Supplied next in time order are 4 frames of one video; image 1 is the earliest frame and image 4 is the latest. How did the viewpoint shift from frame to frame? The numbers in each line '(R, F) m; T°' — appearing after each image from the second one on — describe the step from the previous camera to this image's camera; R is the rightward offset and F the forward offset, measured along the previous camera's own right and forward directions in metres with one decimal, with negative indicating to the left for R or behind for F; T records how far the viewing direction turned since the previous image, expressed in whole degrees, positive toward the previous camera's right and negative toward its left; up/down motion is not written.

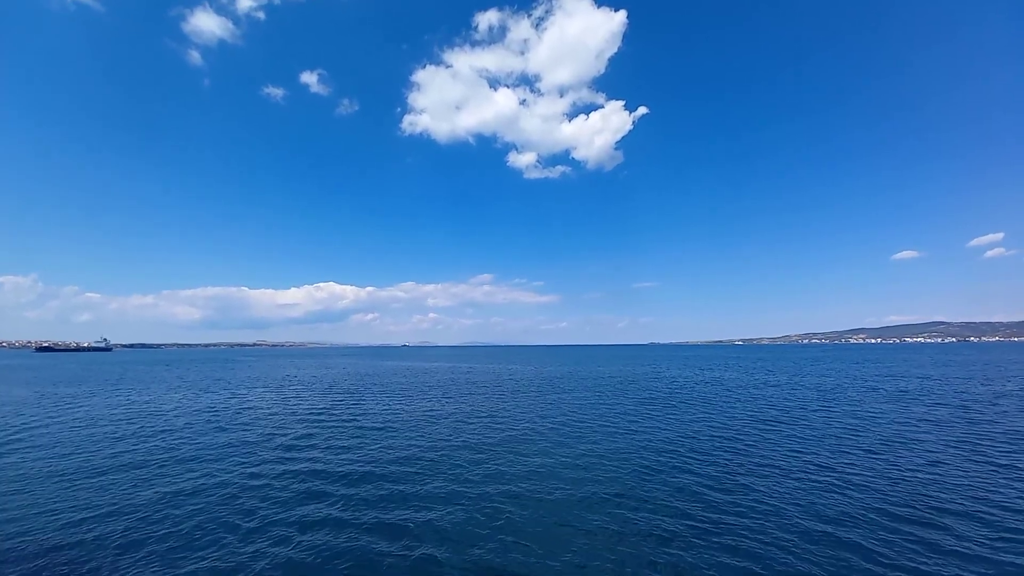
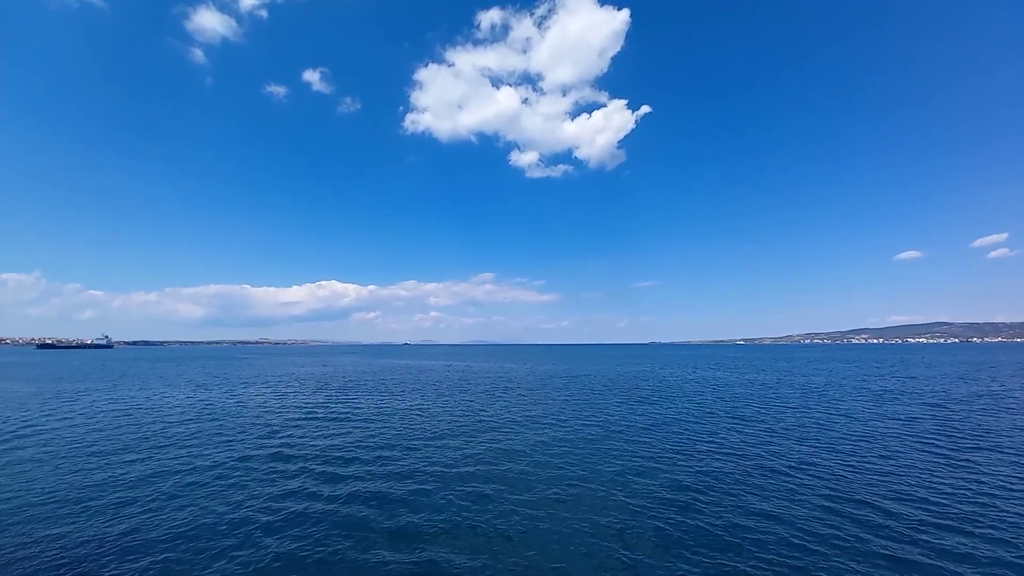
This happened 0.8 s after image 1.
(+1.8, -1.7) m; 0°
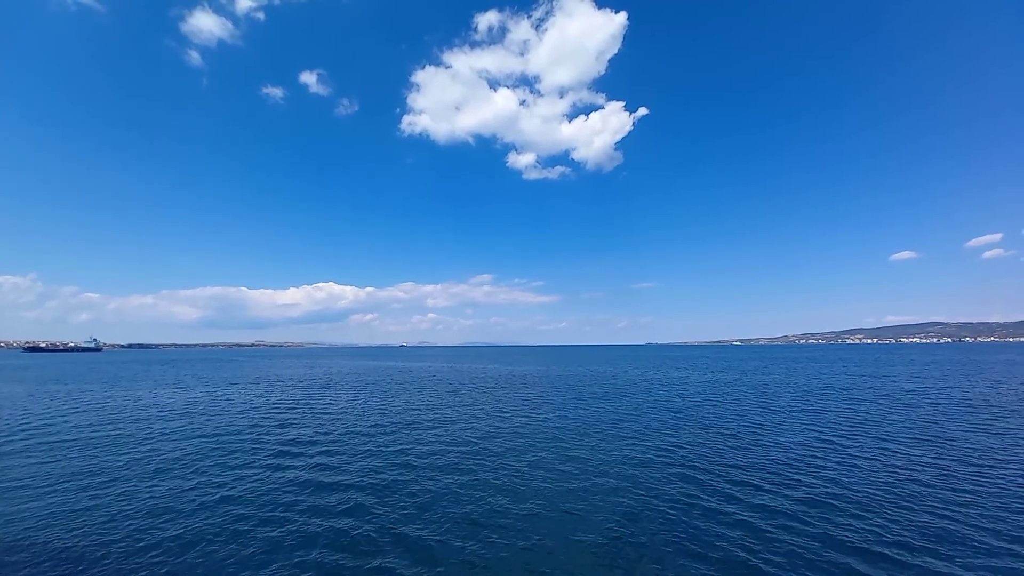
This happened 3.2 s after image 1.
(+1.0, -0.2) m; 0°
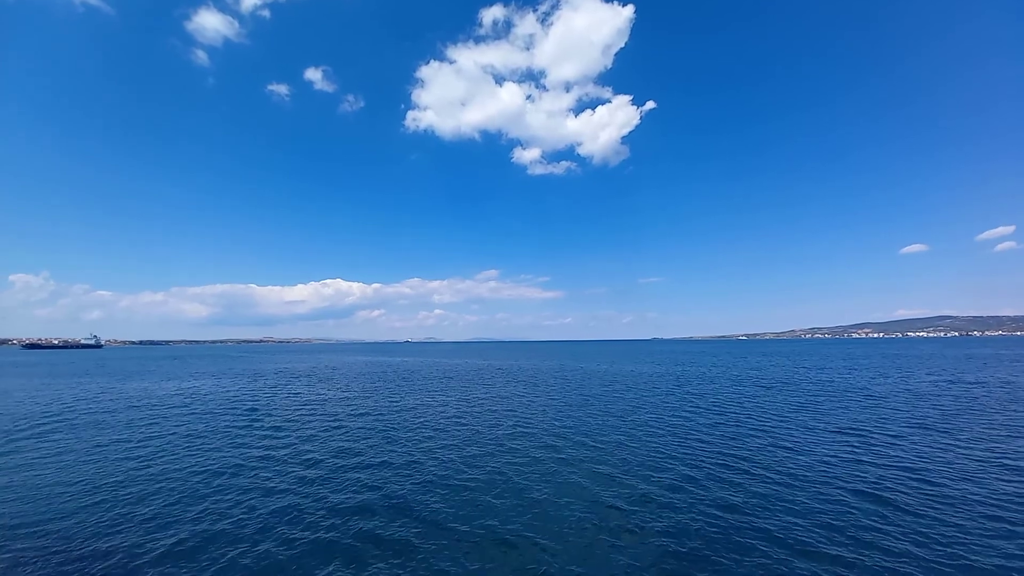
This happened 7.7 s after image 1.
(+3.0, -1.7) m; -1°
